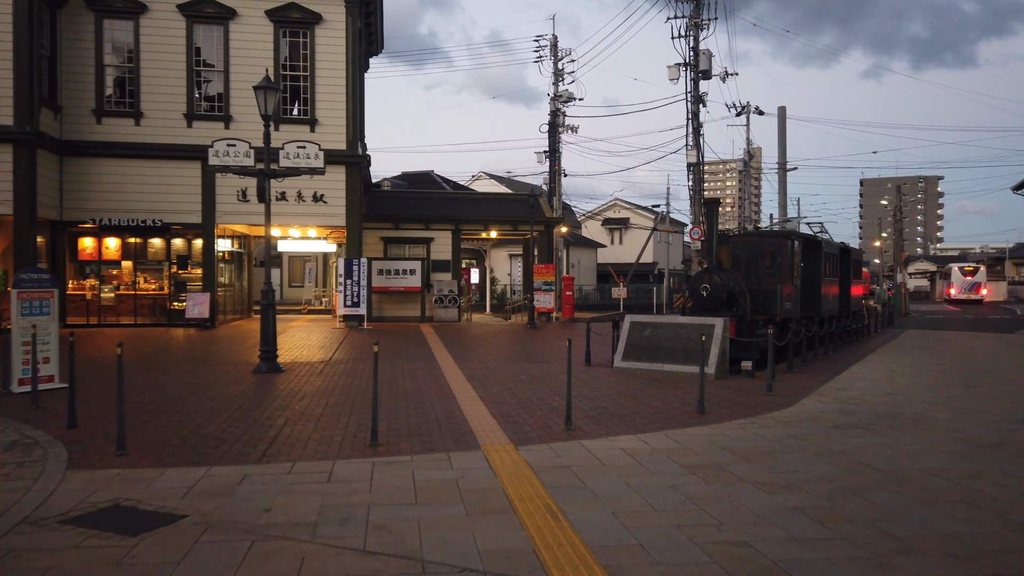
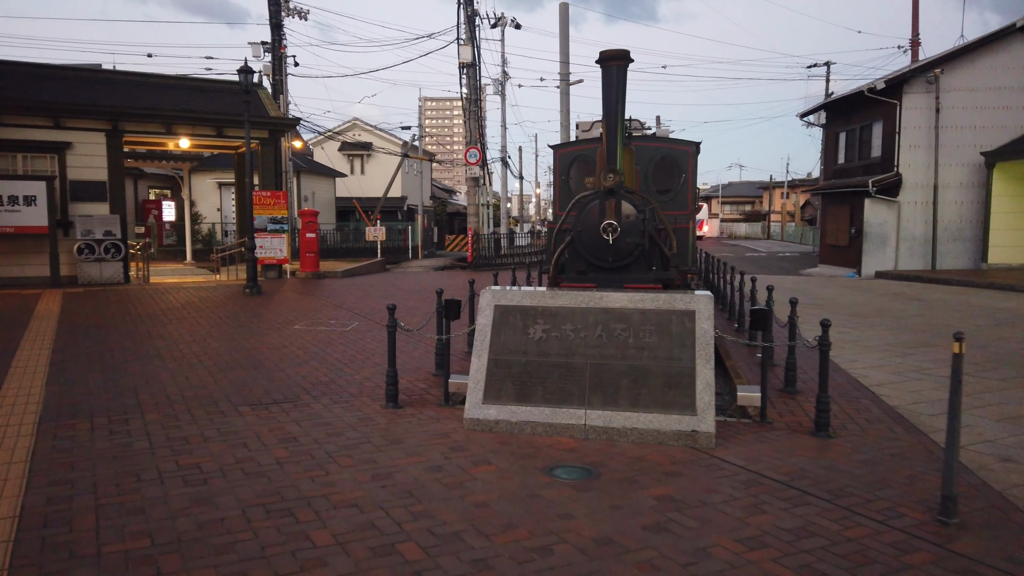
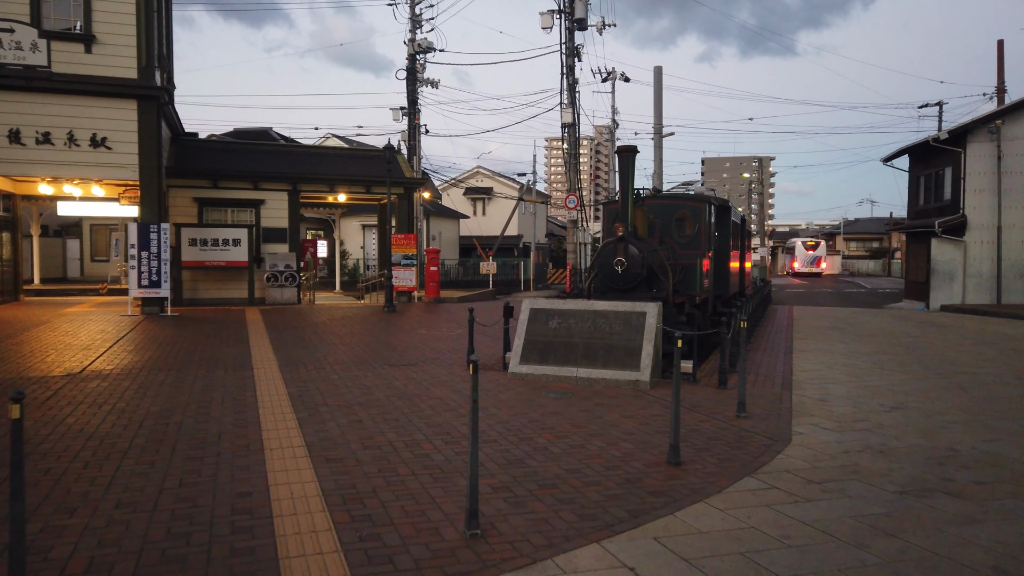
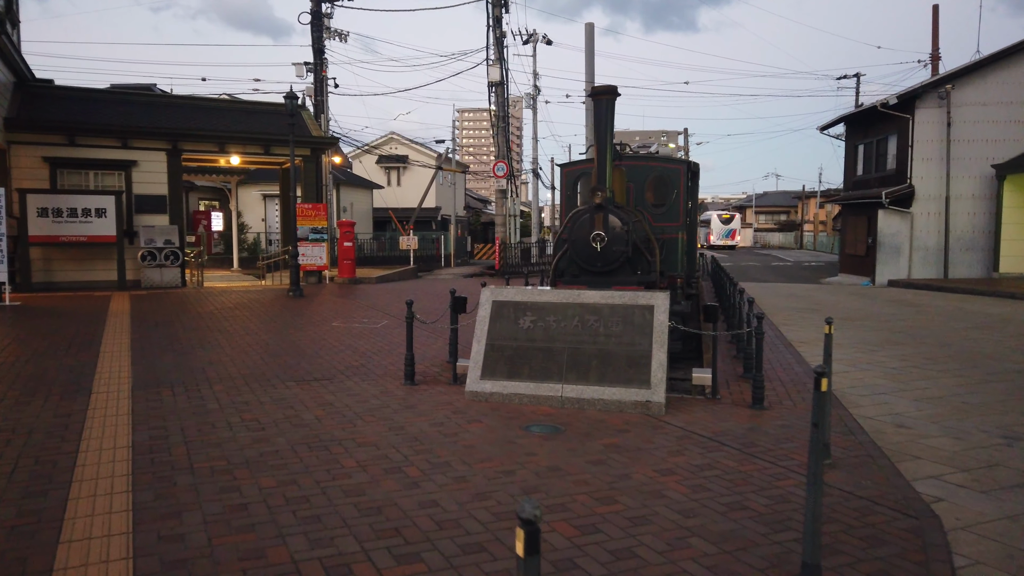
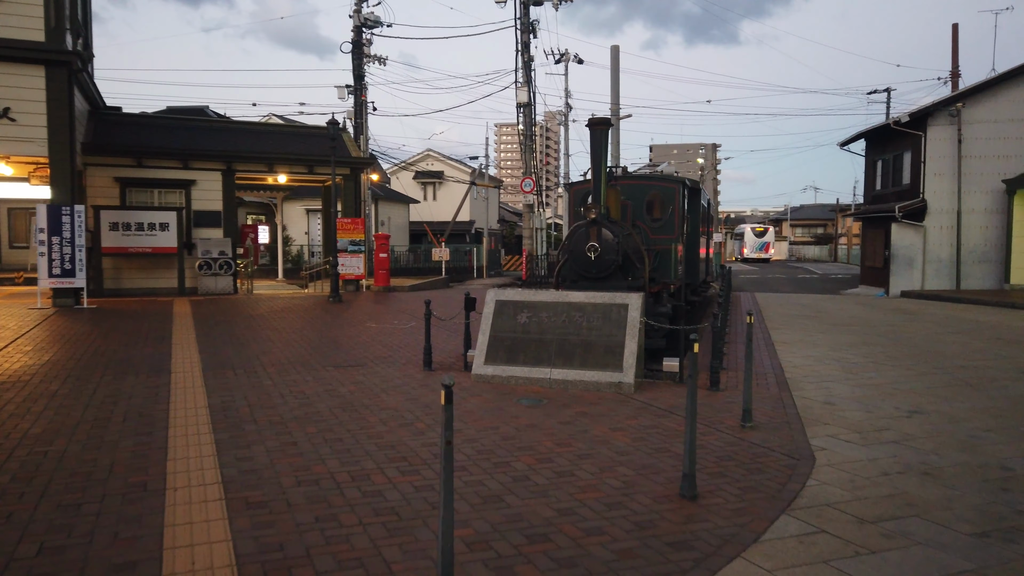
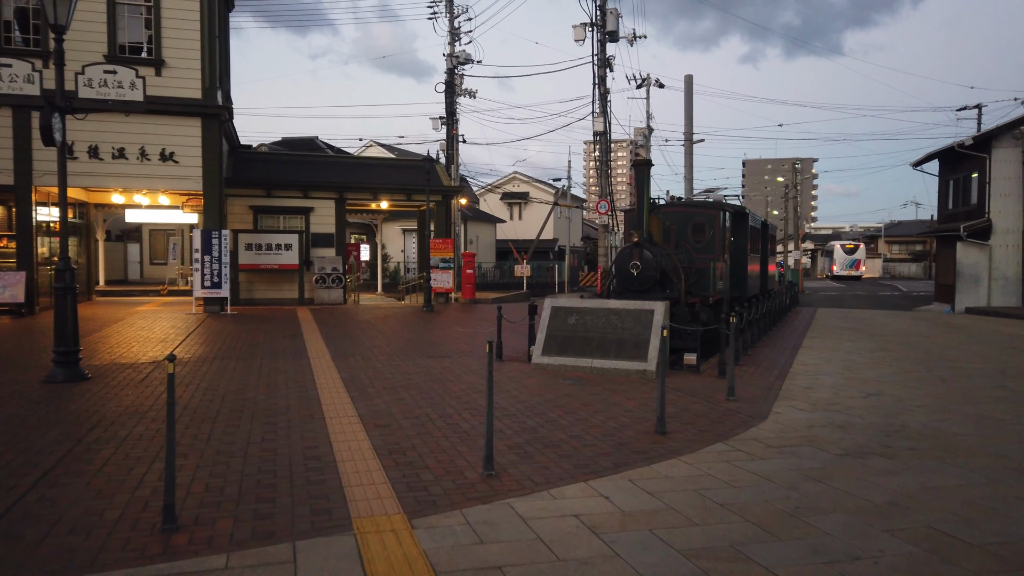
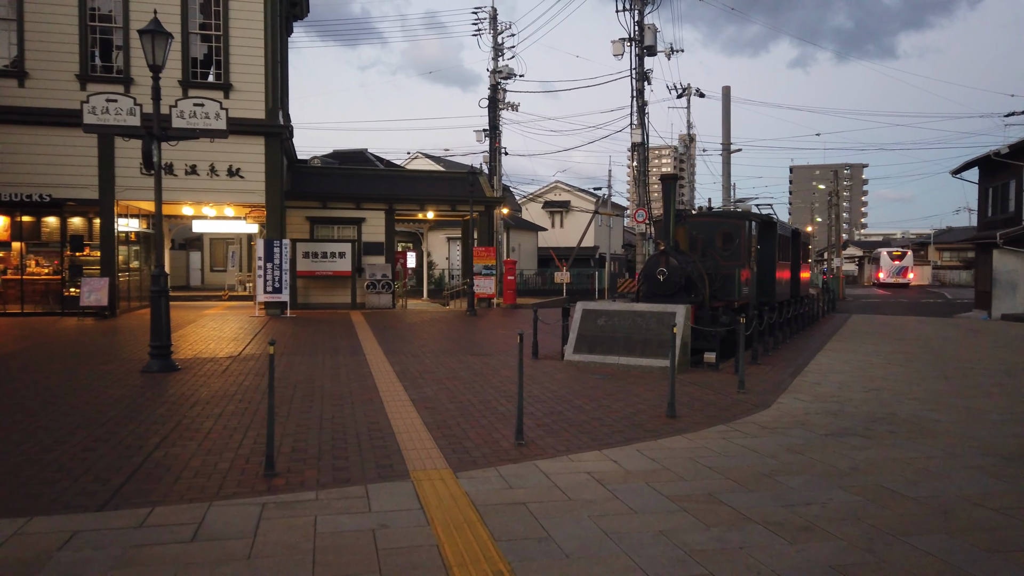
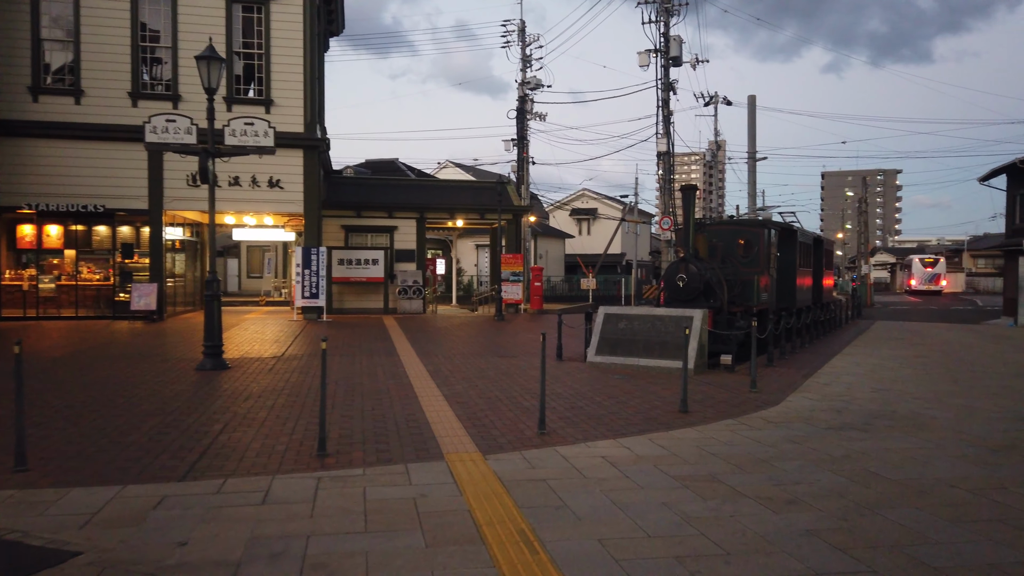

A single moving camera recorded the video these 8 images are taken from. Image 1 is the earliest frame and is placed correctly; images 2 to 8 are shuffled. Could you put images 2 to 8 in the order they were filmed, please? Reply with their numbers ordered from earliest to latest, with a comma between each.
8, 7, 6, 3, 5, 4, 2
